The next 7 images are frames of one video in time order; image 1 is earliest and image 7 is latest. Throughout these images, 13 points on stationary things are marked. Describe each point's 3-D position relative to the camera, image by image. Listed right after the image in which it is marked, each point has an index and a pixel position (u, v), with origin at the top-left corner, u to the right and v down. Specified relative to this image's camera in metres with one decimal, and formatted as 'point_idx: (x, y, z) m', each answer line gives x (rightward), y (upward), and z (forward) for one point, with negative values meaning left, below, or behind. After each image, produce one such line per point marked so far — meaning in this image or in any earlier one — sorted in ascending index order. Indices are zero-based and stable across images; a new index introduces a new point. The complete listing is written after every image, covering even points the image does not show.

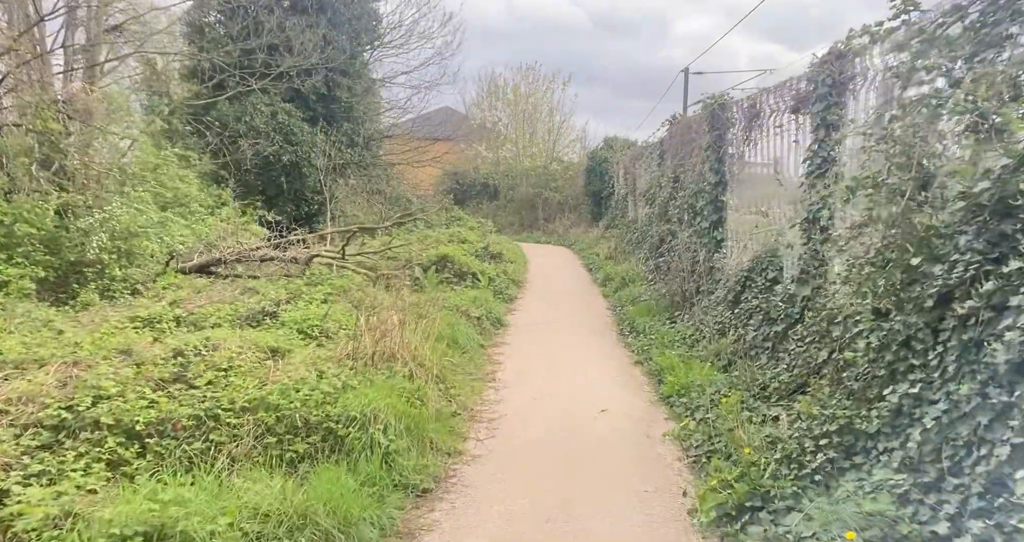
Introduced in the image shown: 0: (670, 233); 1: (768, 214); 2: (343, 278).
0: (+2.3, +0.5, +12.1) m
1: (+2.5, +0.6, +8.6) m
2: (-2.4, -0.1, +12.3) m
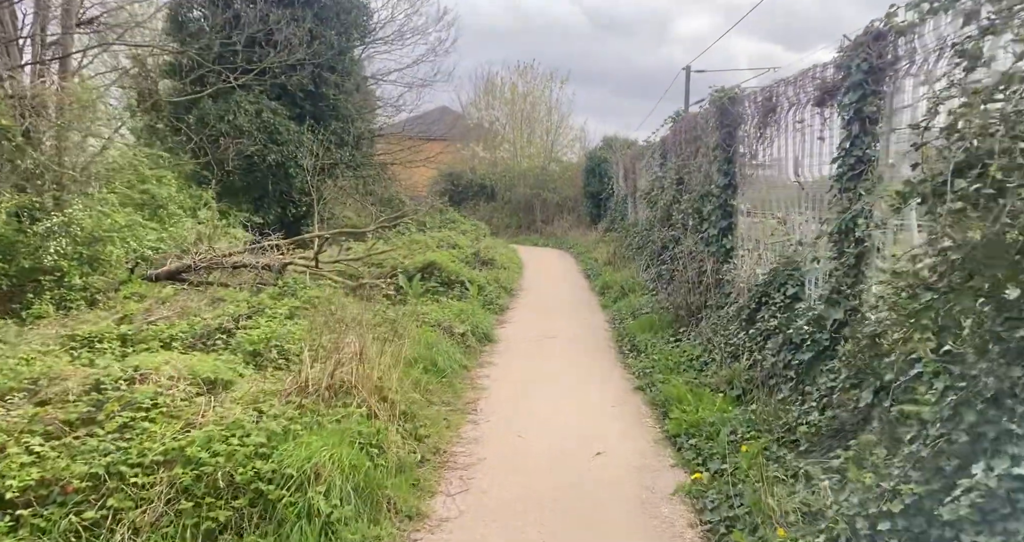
0: (+2.1, +0.4, +11.0) m
1: (+2.4, +0.4, +7.4) m
2: (-2.5, -0.2, +11.2) m
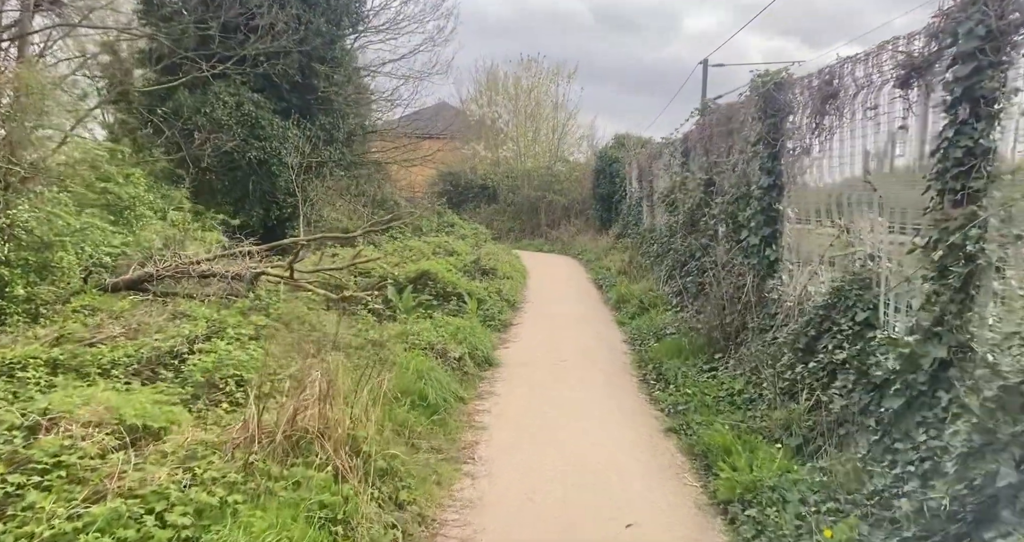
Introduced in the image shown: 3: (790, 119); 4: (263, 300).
0: (+2.2, +0.2, +9.6) m
1: (+2.4, +0.3, +6.1) m
2: (-2.5, -0.3, +9.8) m
3: (+2.3, +1.3, +7.3) m
4: (-2.7, -0.4, +9.2) m
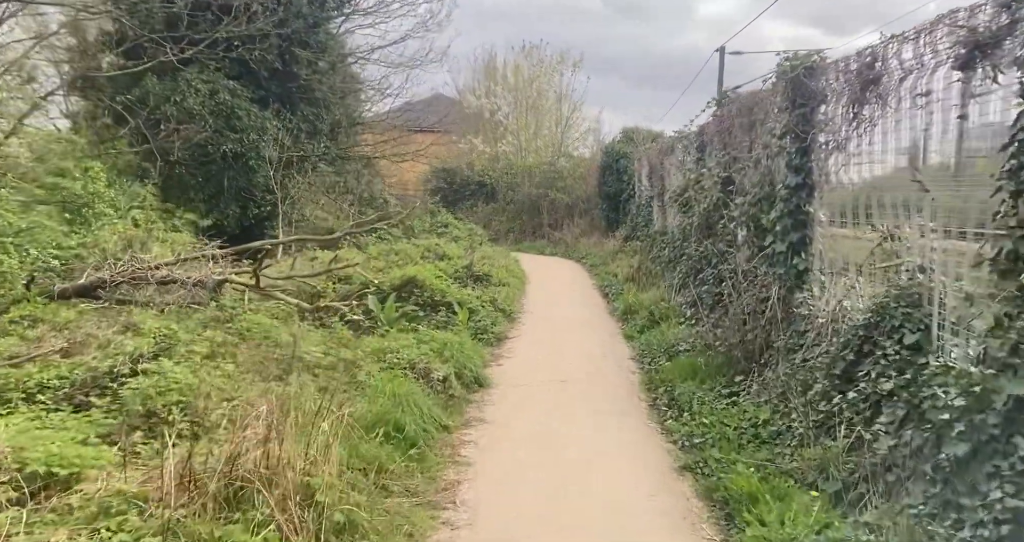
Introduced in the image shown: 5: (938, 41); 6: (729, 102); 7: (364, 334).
0: (+2.2, +0.1, +8.8) m
1: (+2.4, +0.2, +5.2) m
2: (-2.5, -0.4, +9.0) m
3: (+2.3, +1.2, +6.4) m
4: (-2.8, -0.5, +8.3) m
5: (+2.3, +1.3, +4.7) m
6: (+2.3, +1.8, +9.2) m
7: (-1.4, -0.6, +8.4) m
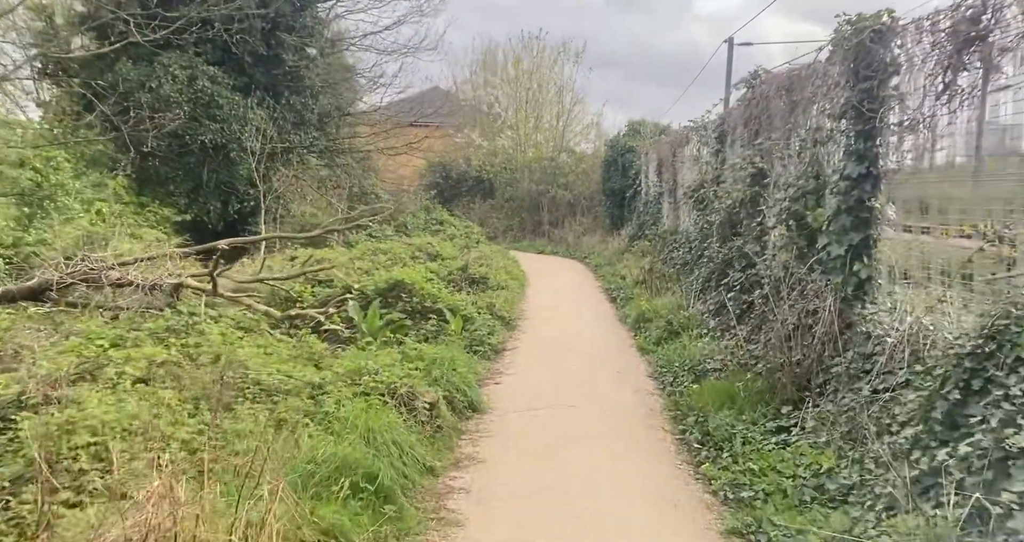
0: (+2.2, +0.1, +7.6) m
1: (+2.4, +0.1, +4.1) m
2: (-2.5, -0.4, +7.9) m
3: (+2.3, +1.1, +5.3) m
4: (-2.8, -0.5, +7.2) m
5: (+2.4, +1.2, +3.6) m
6: (+2.3, +1.7, +8.1) m
7: (-1.4, -0.6, +7.3) m
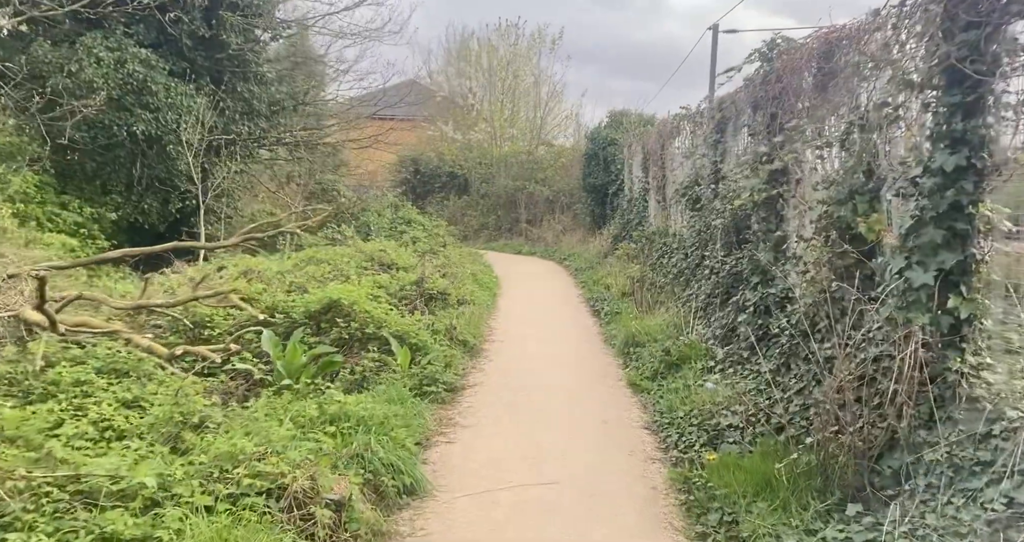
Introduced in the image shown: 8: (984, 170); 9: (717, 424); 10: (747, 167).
0: (+1.9, -0.1, +5.9) m
1: (+2.1, 0.0, +2.4) m
2: (-2.8, -0.6, +6.0) m
3: (+2.1, +1.0, +3.6) m
4: (-3.1, -0.7, +5.4) m
5: (+2.1, +1.0, +1.9) m
6: (+2.0, +1.6, +6.4) m
7: (-1.7, -0.8, +5.5) m
8: (+2.0, +0.4, +3.7) m
9: (+1.3, -0.9, +5.4) m
10: (+2.0, +0.9, +7.5) m
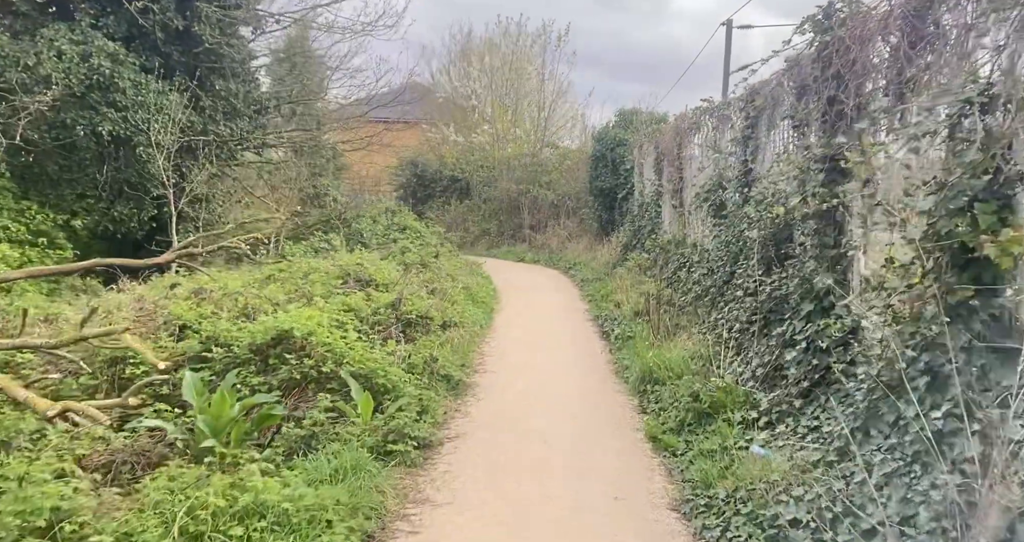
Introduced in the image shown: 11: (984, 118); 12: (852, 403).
0: (+1.8, -0.2, +4.5) m
1: (+2.0, -0.2, +0.9) m
2: (-2.9, -0.8, +4.6) m
3: (+2.0, +0.8, +2.1) m
4: (-3.2, -0.8, +3.9) m
5: (+2.0, +0.9, +0.4) m
6: (+1.9, +1.4, +4.9) m
7: (-1.8, -1.0, +4.0) m
8: (+1.9, +0.3, +2.3) m
9: (+1.2, -1.1, +3.9) m
10: (+1.9, +0.7, +6.1) m
11: (+1.9, +0.7, +3.6) m
12: (+1.7, -0.6, +4.3) m
